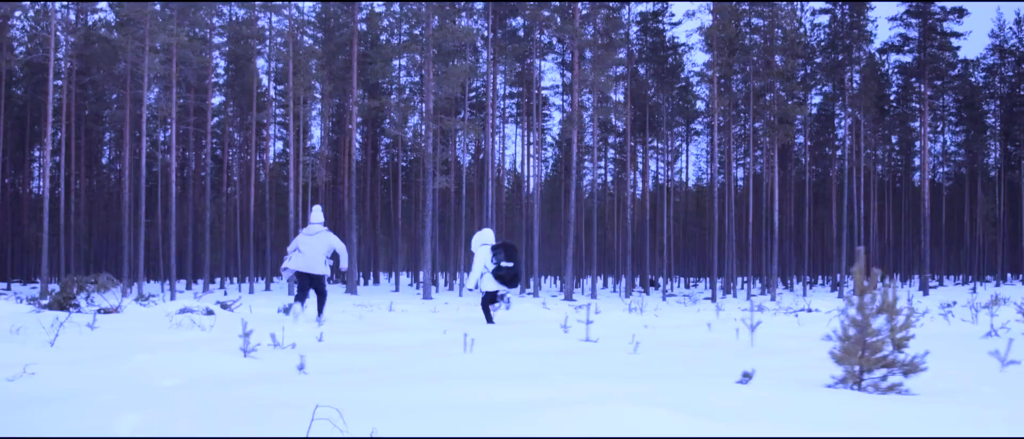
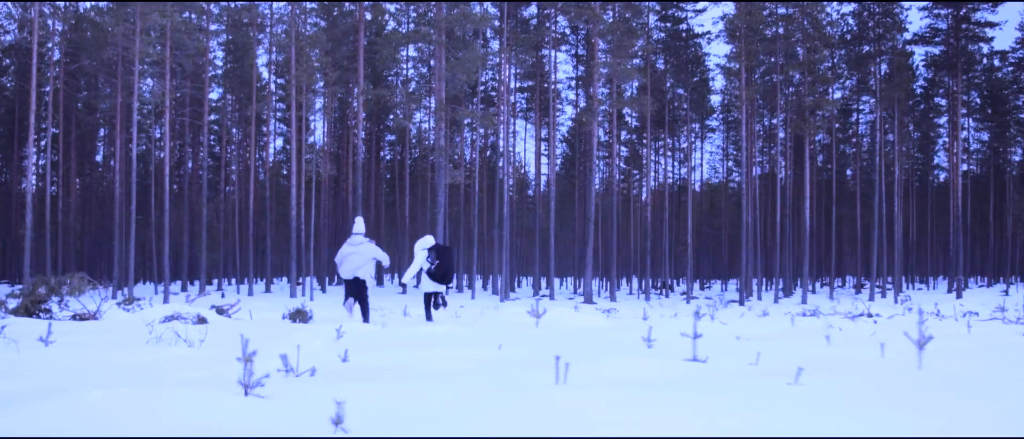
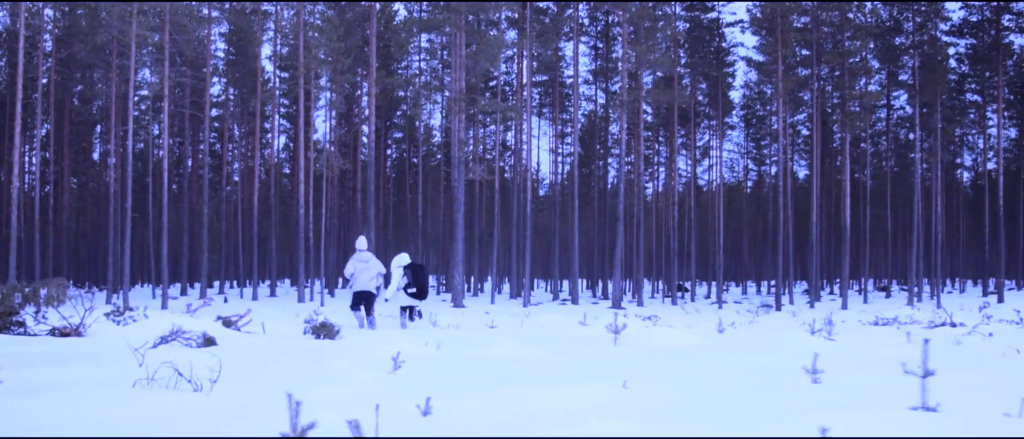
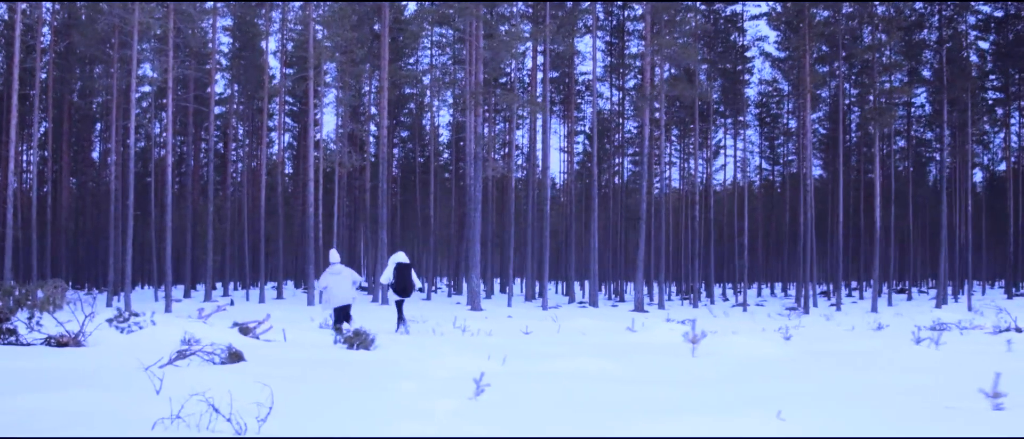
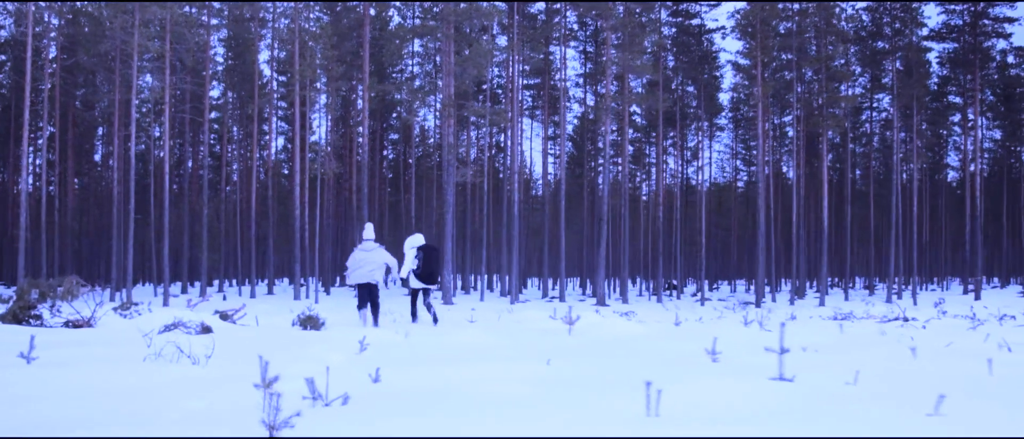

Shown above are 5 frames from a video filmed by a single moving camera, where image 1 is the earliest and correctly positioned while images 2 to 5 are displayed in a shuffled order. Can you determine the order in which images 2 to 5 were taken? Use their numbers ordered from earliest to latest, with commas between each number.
2, 5, 3, 4
